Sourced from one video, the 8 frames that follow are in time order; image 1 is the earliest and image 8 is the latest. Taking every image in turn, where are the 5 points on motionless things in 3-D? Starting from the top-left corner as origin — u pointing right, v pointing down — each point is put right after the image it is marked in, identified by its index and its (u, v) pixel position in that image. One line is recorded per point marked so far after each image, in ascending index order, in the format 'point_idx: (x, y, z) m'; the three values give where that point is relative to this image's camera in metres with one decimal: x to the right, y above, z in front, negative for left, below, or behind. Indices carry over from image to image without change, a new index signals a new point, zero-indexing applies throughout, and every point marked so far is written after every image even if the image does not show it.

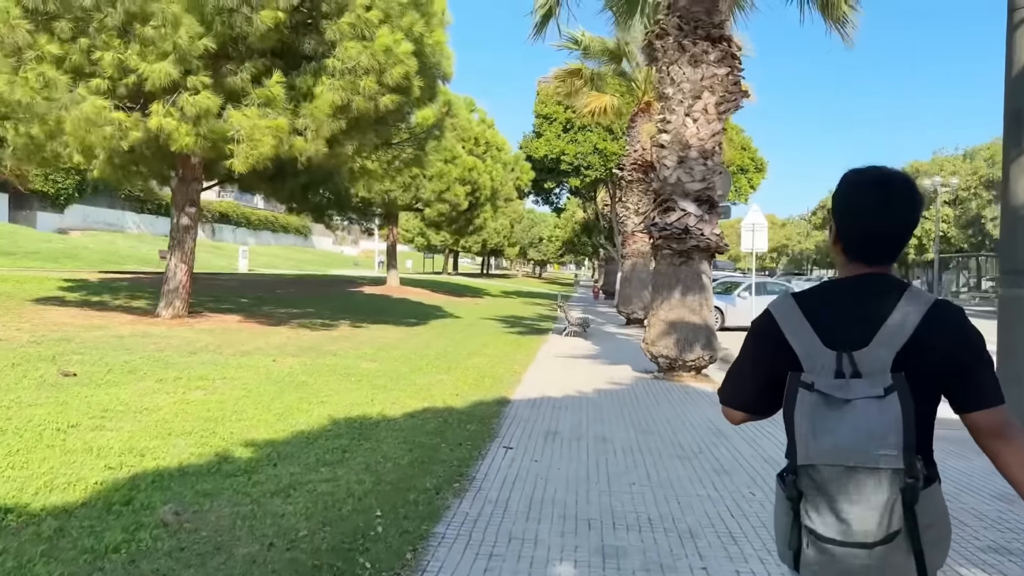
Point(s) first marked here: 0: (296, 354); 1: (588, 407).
0: (-3.1, -1.0, +11.8) m
1: (+0.9, -1.3, +9.3) m
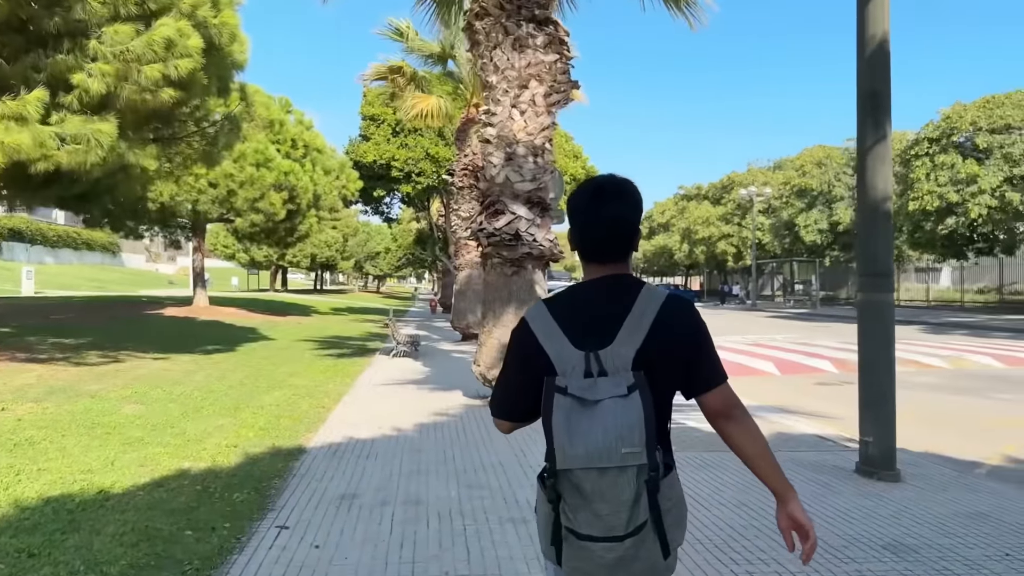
0: (-5.4, -1.3, +9.3) m
1: (-1.0, -1.5, +7.6) m
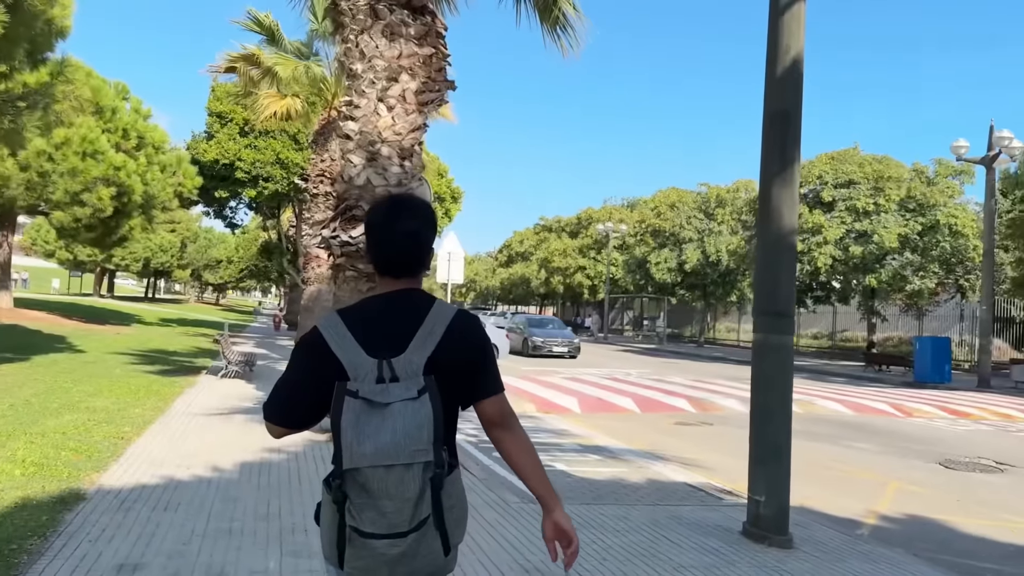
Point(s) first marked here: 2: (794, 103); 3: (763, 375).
0: (-6.9, -1.1, +7.1) m
1: (-2.3, -1.6, +6.2) m
2: (+2.1, +1.4, +6.0) m
3: (+1.8, -0.6, +5.9) m
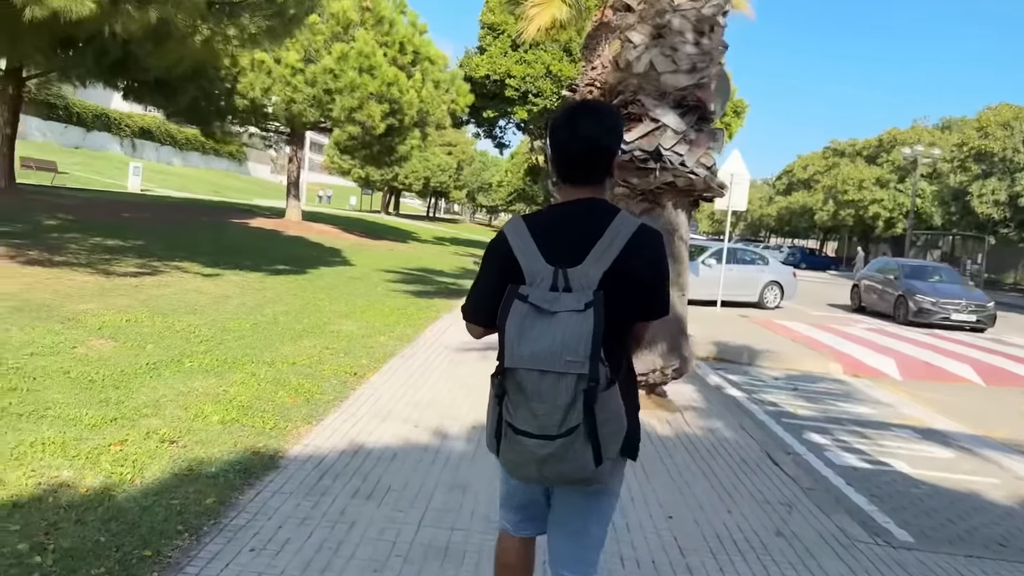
0: (-4.5, -0.3, +6.9) m
1: (-0.4, -1.1, +4.6) m
2: (+3.7, +1.6, +2.8) m
3: (+3.4, -0.4, +3.0) m
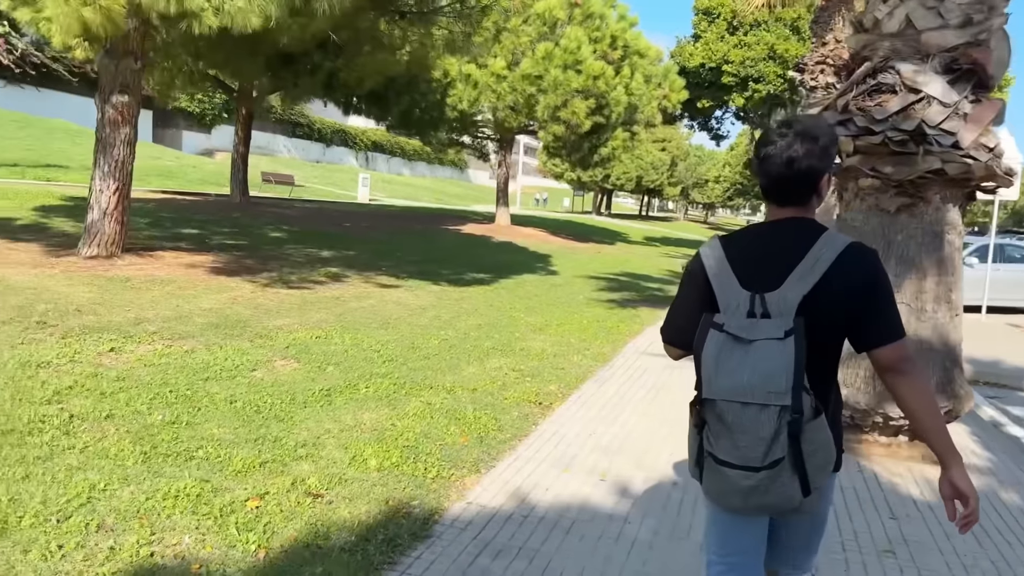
0: (-2.8, -0.4, +6.9) m
1: (+0.5, -1.2, +3.7) m
2: (+4.0, +1.4, +0.8) m
3: (+3.8, -0.5, +1.1) m
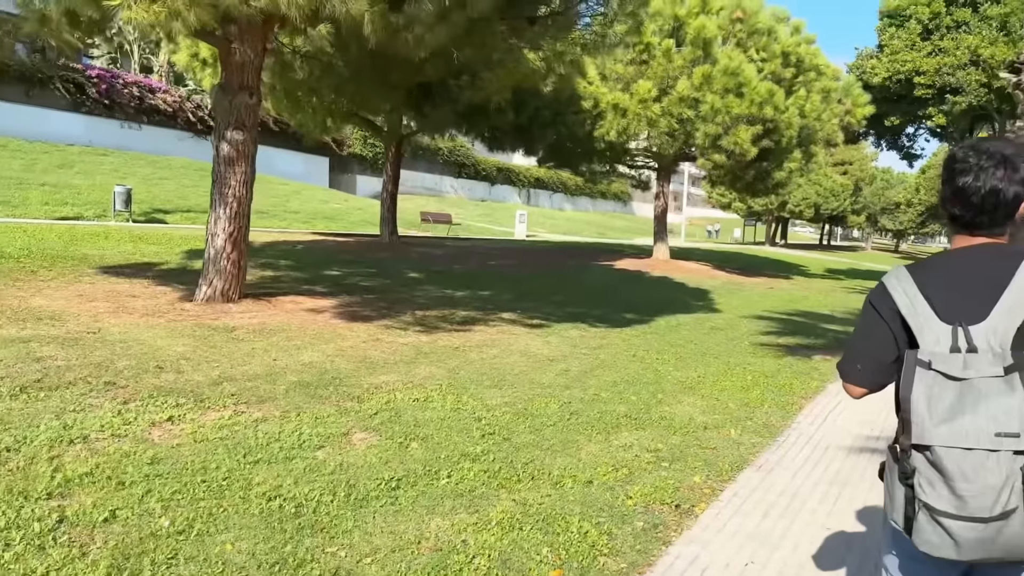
0: (-1.9, -0.8, +6.0) m
1: (+0.7, -1.4, +2.1) m
2: (+3.6, +1.3, -1.2) m
3: (+3.4, -0.6, -1.0) m
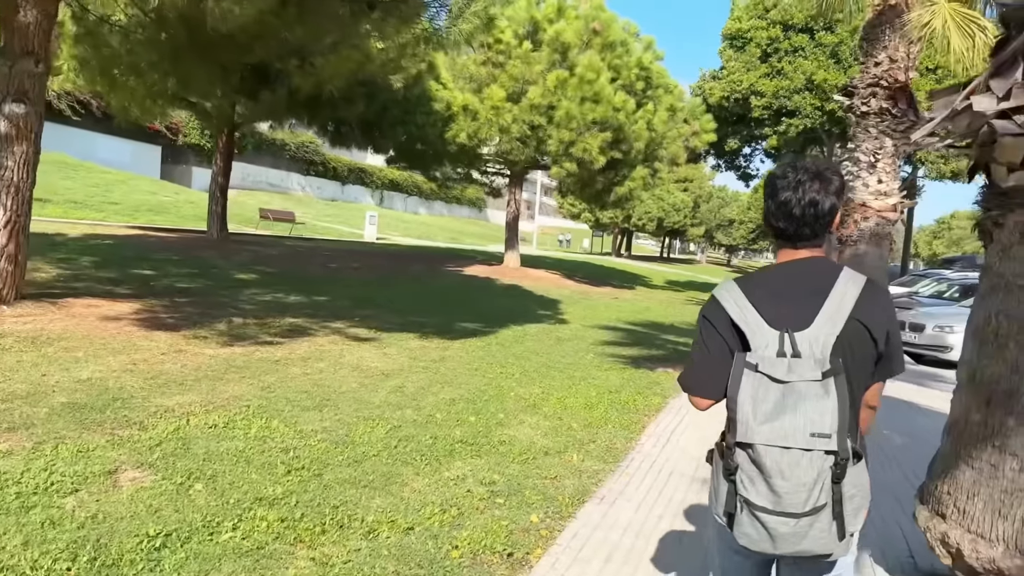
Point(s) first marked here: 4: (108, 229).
0: (-3.0, -0.8, +4.9) m
1: (+0.2, -1.5, +1.5) m
2: (+3.7, +1.2, -1.3) m
3: (+3.5, -0.7, -1.1) m
4: (-9.1, +1.3, +18.3) m
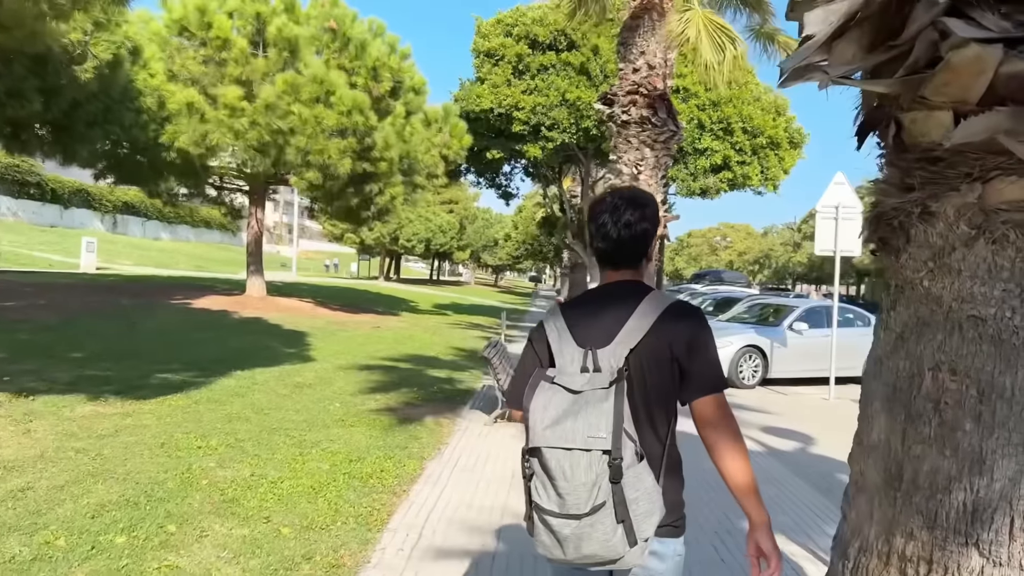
0: (-4.2, -1.1, +2.1) m
1: (-0.1, -1.6, -0.2) m
2: (+3.9, +1.4, -1.8) m
3: (+3.6, -0.6, -1.7) m
4: (-13.8, +0.4, +13.4) m
